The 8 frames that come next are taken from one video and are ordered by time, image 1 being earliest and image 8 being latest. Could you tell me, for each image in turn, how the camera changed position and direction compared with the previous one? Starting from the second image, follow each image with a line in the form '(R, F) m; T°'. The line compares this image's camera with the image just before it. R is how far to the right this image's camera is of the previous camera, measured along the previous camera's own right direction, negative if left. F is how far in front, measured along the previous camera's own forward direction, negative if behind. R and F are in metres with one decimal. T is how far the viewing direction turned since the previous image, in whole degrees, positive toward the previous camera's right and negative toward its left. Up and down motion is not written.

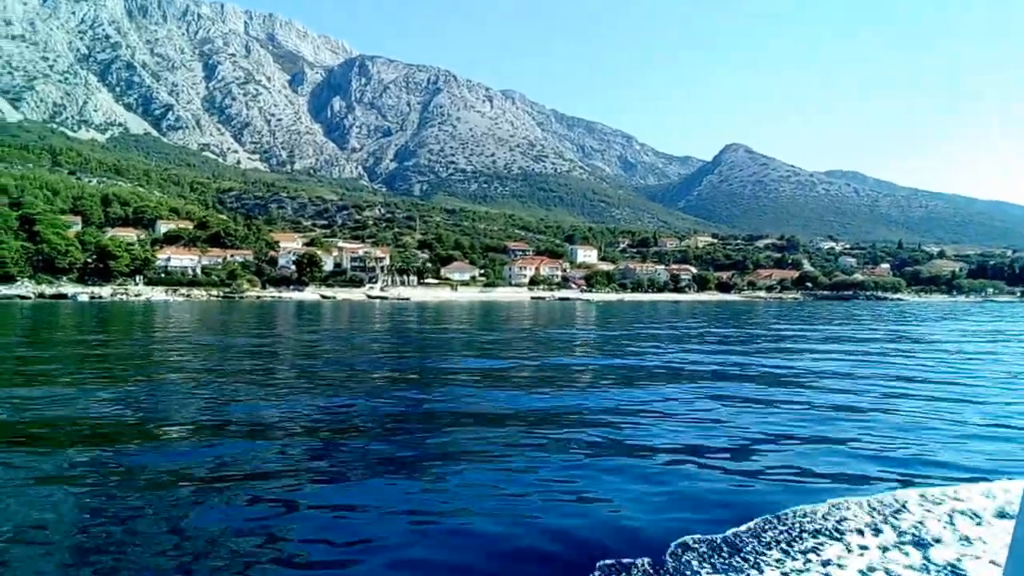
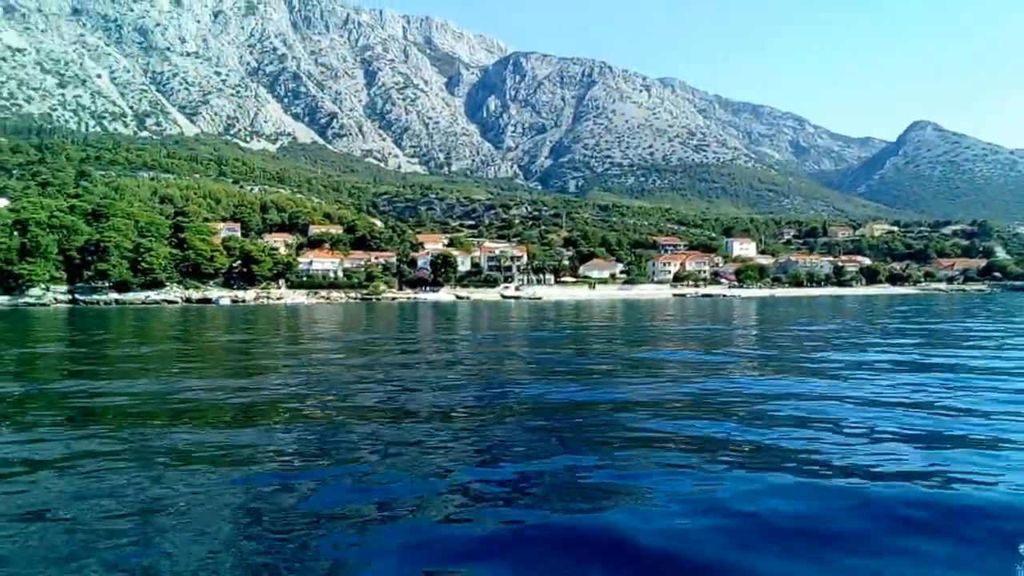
(+2.8, +4.1) m; -11°
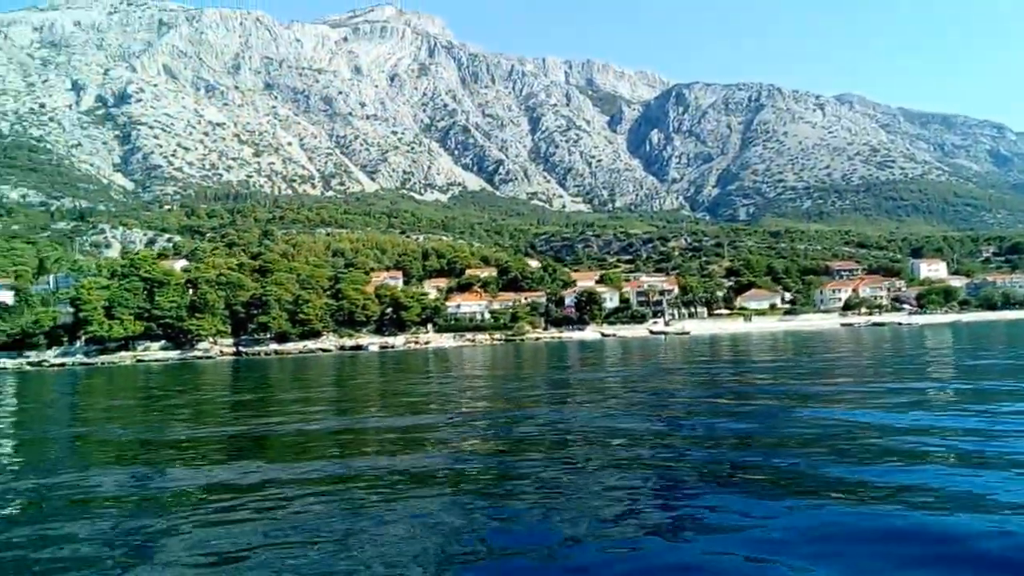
(+4.1, +0.7) m; -12°
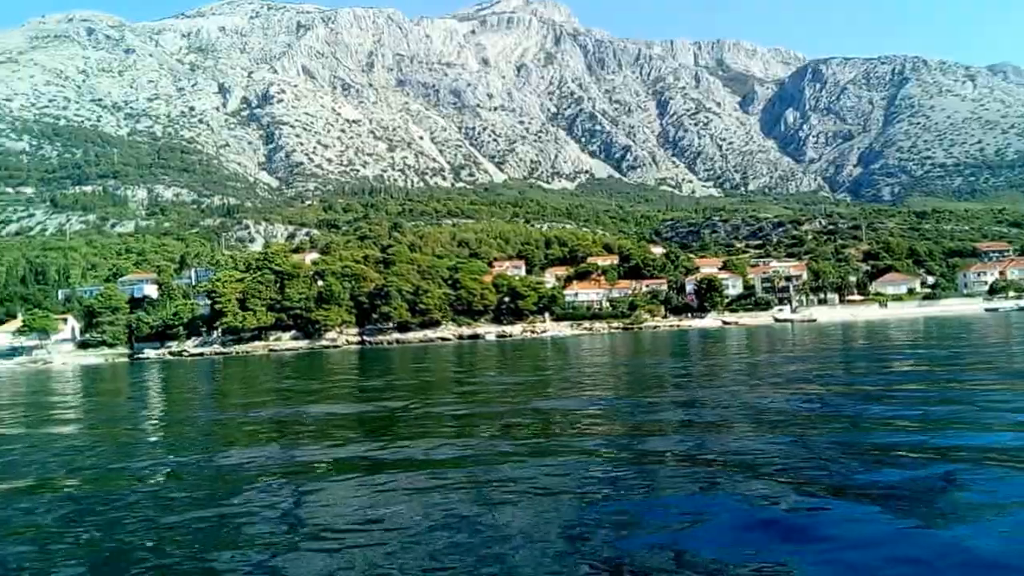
(+1.7, 0.0) m; -9°
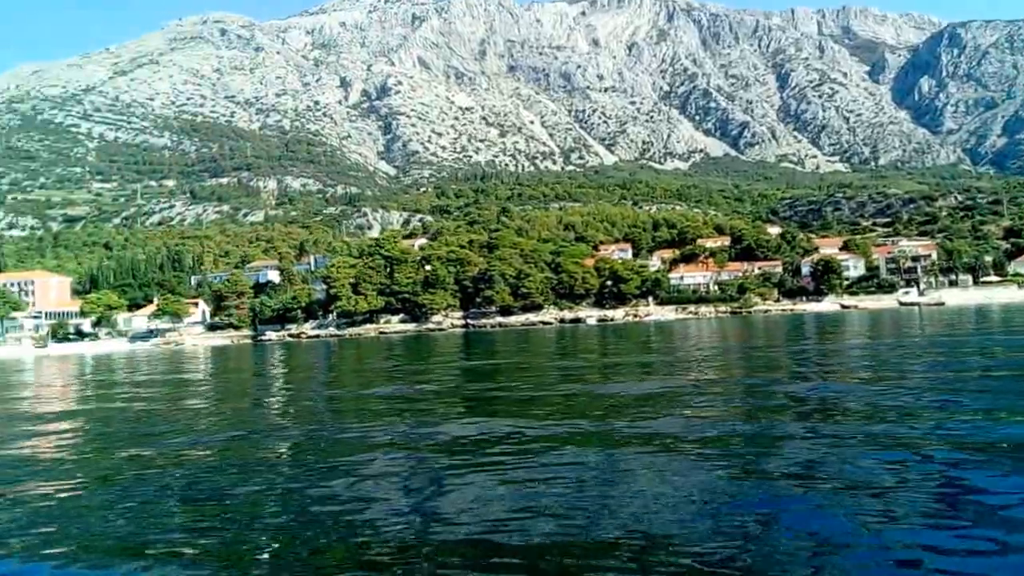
(+1.7, -0.7) m; -8°
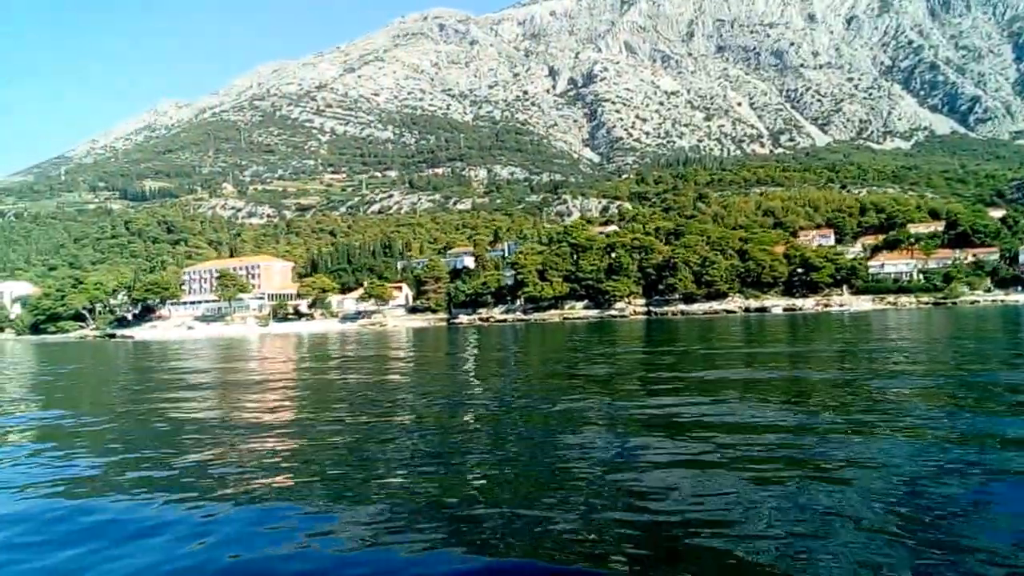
(+3.4, -1.4) m; -15°
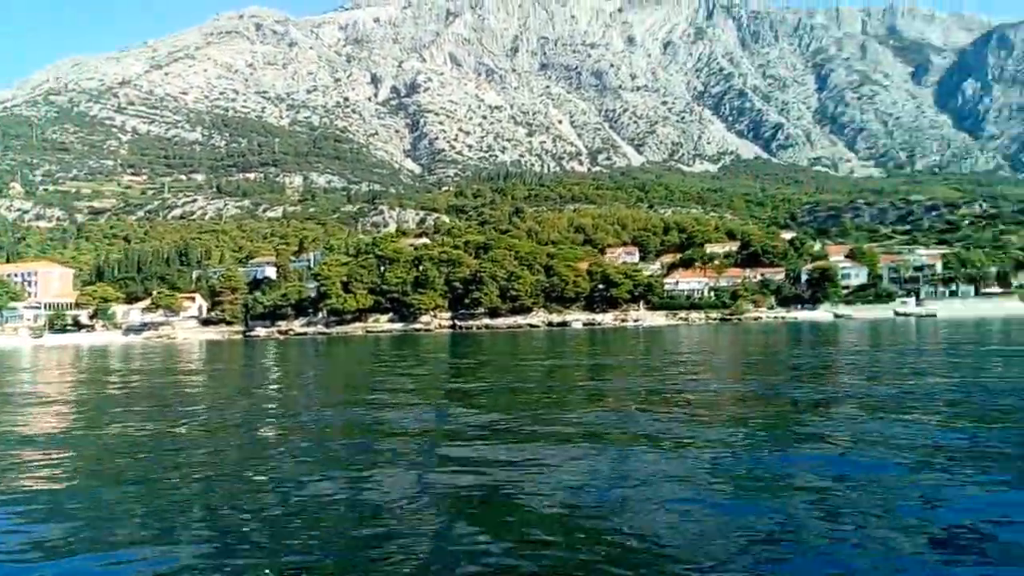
(+2.6, +1.5) m; +12°
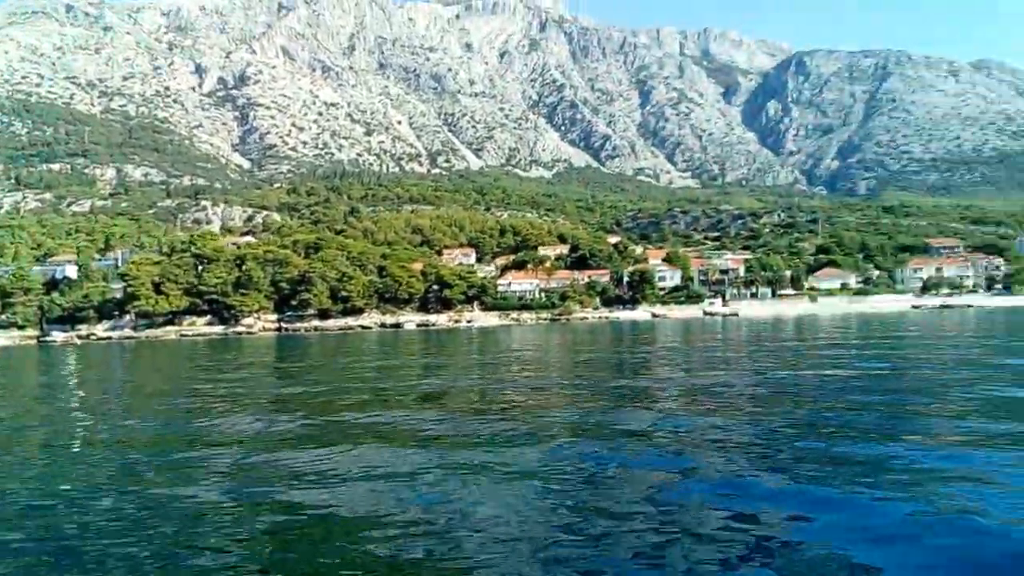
(+0.8, +0.5) m; +11°
